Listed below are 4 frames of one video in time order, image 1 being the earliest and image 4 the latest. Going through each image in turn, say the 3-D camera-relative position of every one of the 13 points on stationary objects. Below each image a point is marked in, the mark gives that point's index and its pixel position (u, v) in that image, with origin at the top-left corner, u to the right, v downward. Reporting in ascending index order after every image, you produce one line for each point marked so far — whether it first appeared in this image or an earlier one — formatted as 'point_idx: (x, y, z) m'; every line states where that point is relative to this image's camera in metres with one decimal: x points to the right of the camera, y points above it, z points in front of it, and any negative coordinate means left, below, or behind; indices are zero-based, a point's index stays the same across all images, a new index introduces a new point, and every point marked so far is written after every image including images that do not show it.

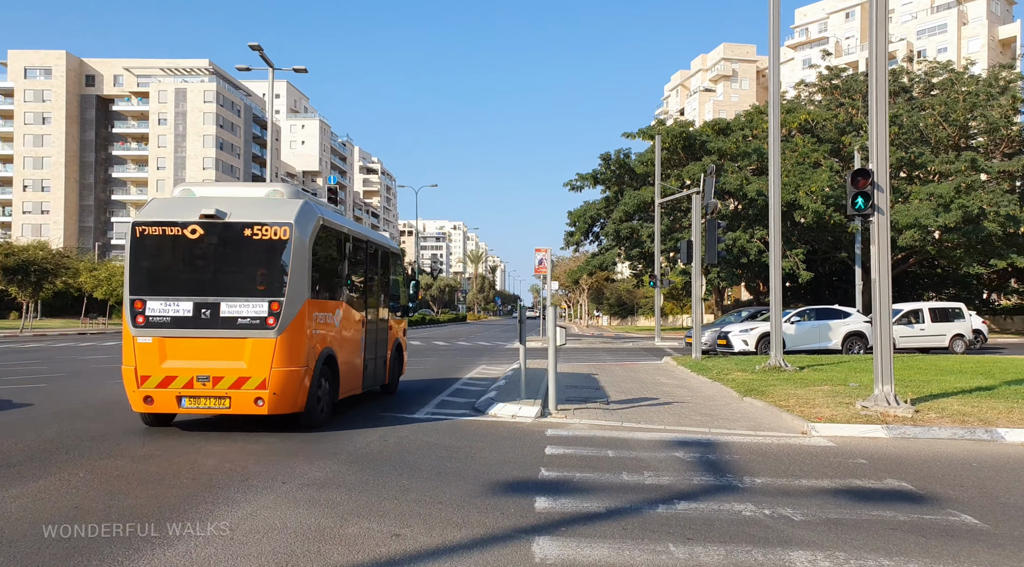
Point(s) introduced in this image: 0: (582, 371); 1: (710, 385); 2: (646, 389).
0: (+1.7, -2.1, +18.4) m
1: (+3.9, -2.0, +15.2) m
2: (+2.6, -2.0, +14.8) m
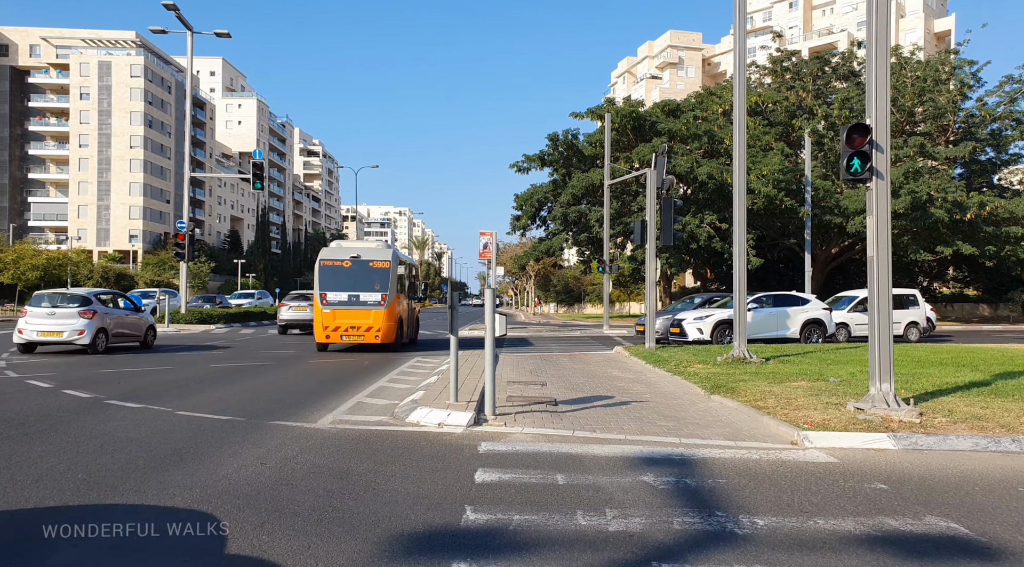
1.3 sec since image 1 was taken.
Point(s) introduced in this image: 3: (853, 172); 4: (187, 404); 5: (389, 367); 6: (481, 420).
0: (+0.3, -1.8, +16.5) m
1: (+2.8, -1.7, +13.5) m
2: (+1.5, -1.7, +13.0) m
3: (+3.8, +1.3, +8.6) m
4: (-4.3, -1.6, +10.2) m
5: (-2.5, -1.8, +16.0) m
6: (-0.4, -1.5, +8.7) m
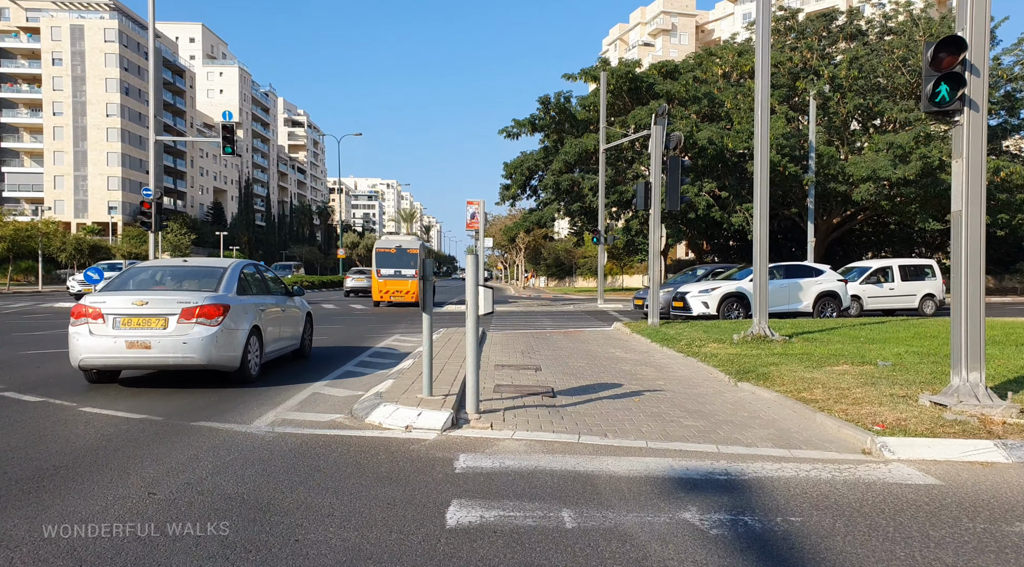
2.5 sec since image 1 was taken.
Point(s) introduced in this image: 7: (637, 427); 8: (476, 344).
0: (+0.1, -1.2, +14.6) m
1: (+2.6, -1.2, +11.7) m
2: (+1.3, -1.2, +11.1) m
3: (+3.7, +1.6, +6.7) m
4: (-4.4, -1.2, +8.3) m
5: (-2.7, -1.2, +14.1) m
6: (-0.5, -1.2, +6.8) m
7: (+1.1, -1.3, +6.9) m
8: (-0.3, -0.6, +7.2) m
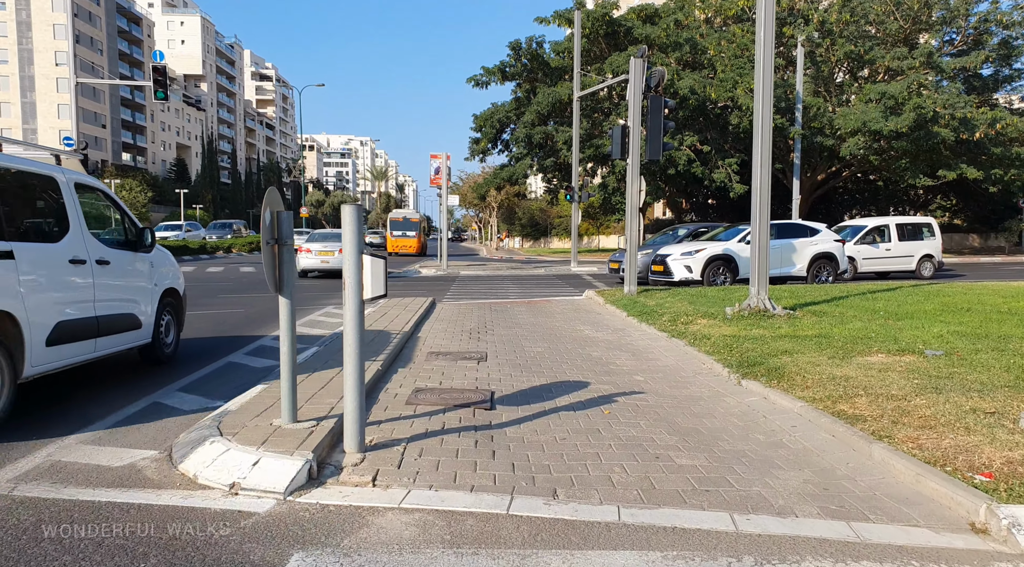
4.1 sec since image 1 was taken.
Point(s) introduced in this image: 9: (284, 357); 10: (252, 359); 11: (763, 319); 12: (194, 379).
0: (-0.7, -0.6, +12.2) m
1: (+1.9, -0.8, +9.3) m
2: (+0.6, -0.8, +8.7) m
3: (+3.1, +1.8, +4.2) m
4: (-5.0, -1.0, +5.7) m
5: (-3.5, -0.6, +11.6) m
6: (-1.0, -1.0, +4.3) m
7: (+0.6, -1.1, +4.5) m
8: (-0.9, -0.4, +4.7) m
9: (-1.4, -0.5, +4.9) m
10: (-2.8, -0.8, +8.5) m
11: (+3.4, -0.5, +10.5) m
12: (-3.0, -0.9, +7.3) m
